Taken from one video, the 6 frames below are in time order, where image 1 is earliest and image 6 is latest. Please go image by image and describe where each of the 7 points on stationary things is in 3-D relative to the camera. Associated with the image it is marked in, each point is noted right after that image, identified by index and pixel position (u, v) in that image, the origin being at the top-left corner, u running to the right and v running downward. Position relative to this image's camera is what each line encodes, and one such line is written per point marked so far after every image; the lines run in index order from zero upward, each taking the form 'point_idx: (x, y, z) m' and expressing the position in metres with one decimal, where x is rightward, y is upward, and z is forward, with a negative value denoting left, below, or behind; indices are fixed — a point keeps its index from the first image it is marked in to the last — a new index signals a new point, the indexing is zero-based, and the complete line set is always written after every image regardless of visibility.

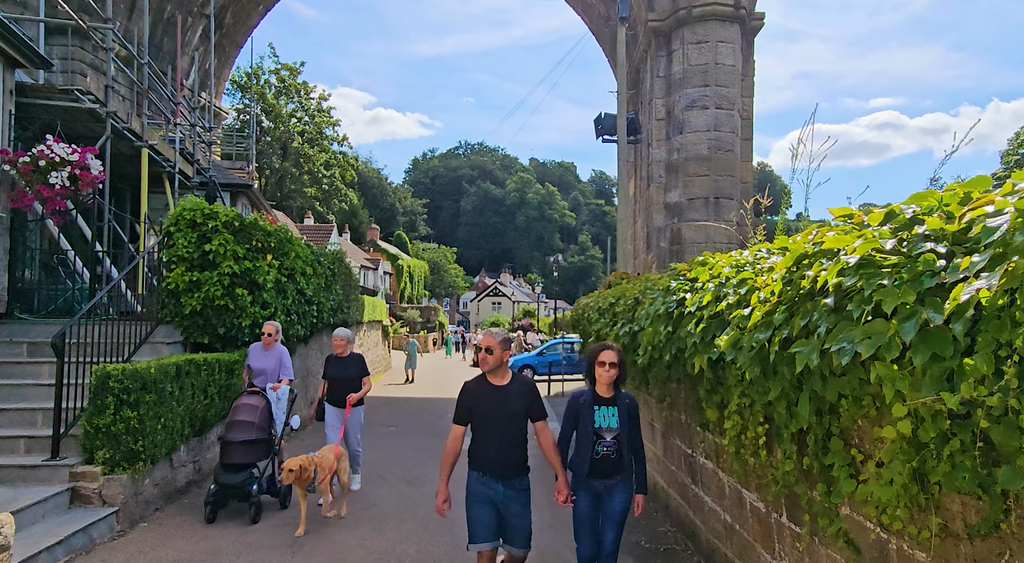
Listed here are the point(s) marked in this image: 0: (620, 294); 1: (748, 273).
0: (+1.1, -0.1, +7.2) m
1: (+1.1, 0.0, +3.2) m
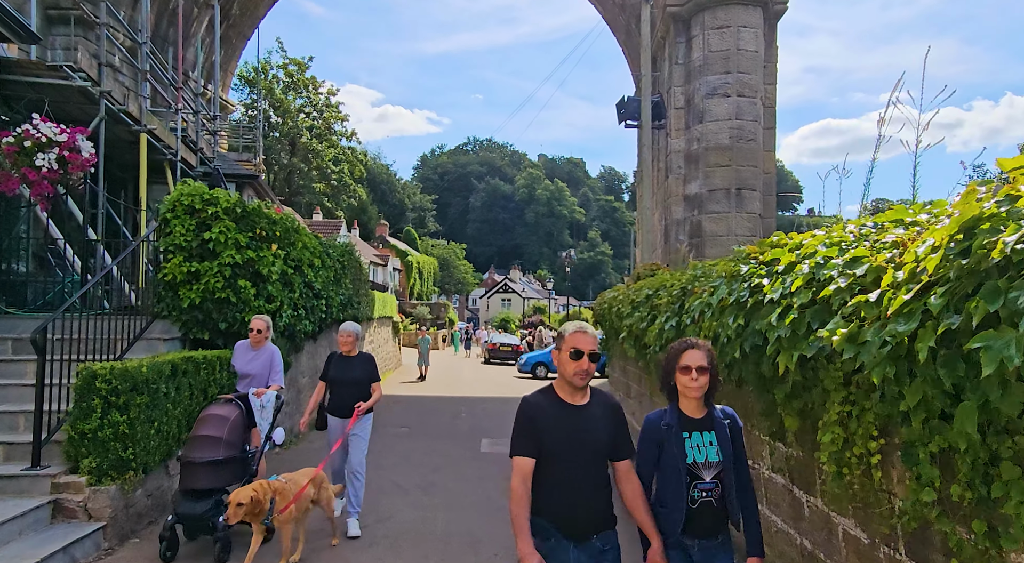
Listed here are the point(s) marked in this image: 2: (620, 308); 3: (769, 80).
0: (+1.4, 0.0, +6.5) m
1: (+1.4, +0.1, +2.6) m
2: (+1.3, -0.3, +8.1) m
3: (+7.5, +5.9, +19.9) m
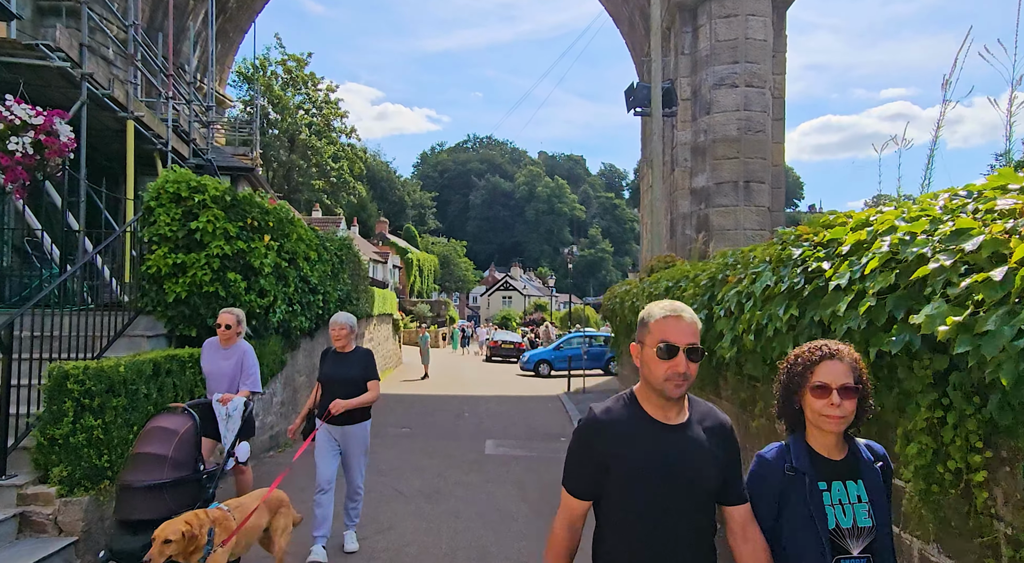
0: (+1.5, 0.0, +6.1) m
1: (+1.4, +0.2, +2.1) m
2: (+1.4, -0.2, +7.7) m
3: (+7.6, +6.0, +19.4) m
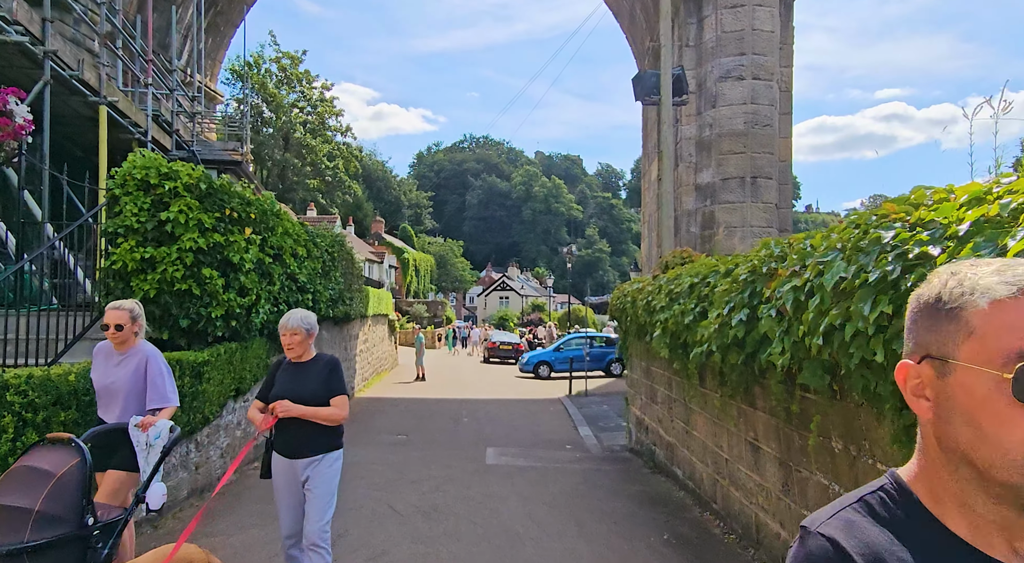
0: (+1.5, +0.1, +5.5) m
1: (+1.5, +0.2, +1.5) m
2: (+1.4, -0.2, +7.1) m
3: (+7.5, +6.1, +18.8) m
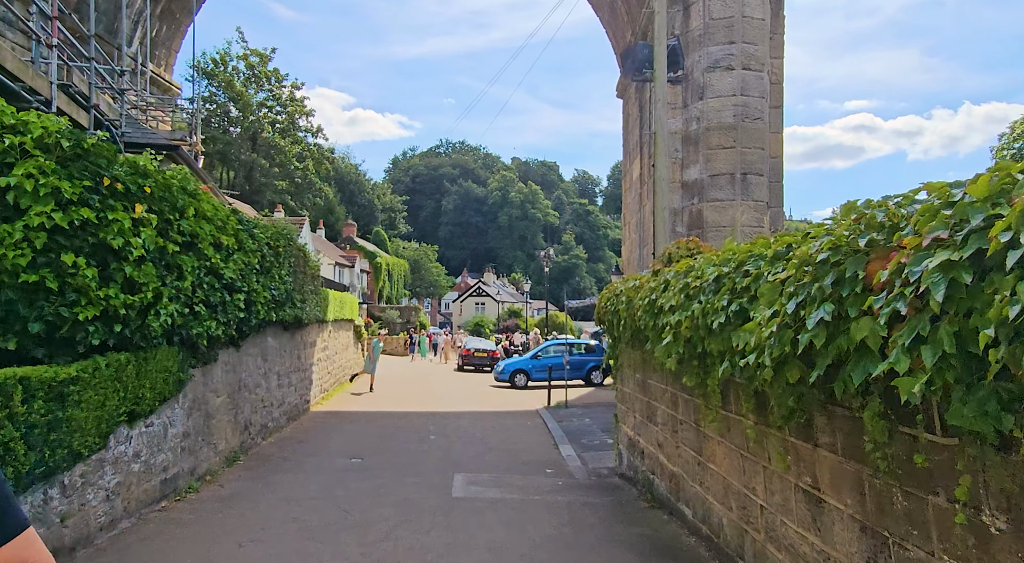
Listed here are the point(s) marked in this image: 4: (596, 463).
0: (+1.3, +0.1, +4.1) m
1: (+1.5, +0.3, +0.2) m
2: (+1.2, -0.2, +5.7) m
3: (+6.9, +6.0, +17.8) m
4: (+1.2, -2.6, +9.6) m
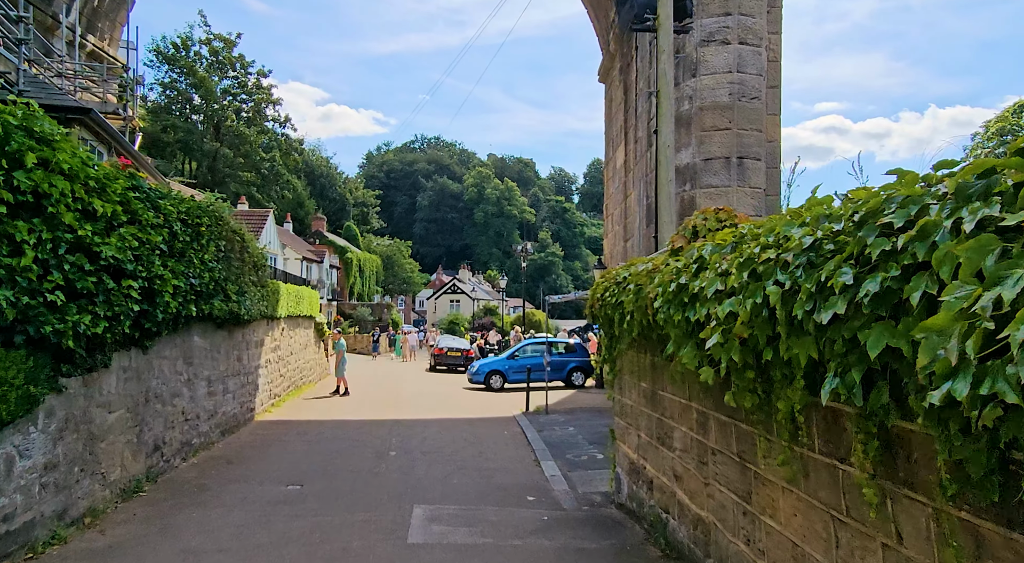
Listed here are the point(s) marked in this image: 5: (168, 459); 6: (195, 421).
0: (+1.2, +0.3, +2.6) m
1: (+1.5, +0.4, -1.3) m
2: (+1.0, 0.0, +4.2) m
3: (+6.3, +6.1, +16.4) m
4: (+0.9, -2.4, +8.1) m
5: (-3.9, -2.0, +7.7) m
6: (-4.1, -1.8, +8.8) m
